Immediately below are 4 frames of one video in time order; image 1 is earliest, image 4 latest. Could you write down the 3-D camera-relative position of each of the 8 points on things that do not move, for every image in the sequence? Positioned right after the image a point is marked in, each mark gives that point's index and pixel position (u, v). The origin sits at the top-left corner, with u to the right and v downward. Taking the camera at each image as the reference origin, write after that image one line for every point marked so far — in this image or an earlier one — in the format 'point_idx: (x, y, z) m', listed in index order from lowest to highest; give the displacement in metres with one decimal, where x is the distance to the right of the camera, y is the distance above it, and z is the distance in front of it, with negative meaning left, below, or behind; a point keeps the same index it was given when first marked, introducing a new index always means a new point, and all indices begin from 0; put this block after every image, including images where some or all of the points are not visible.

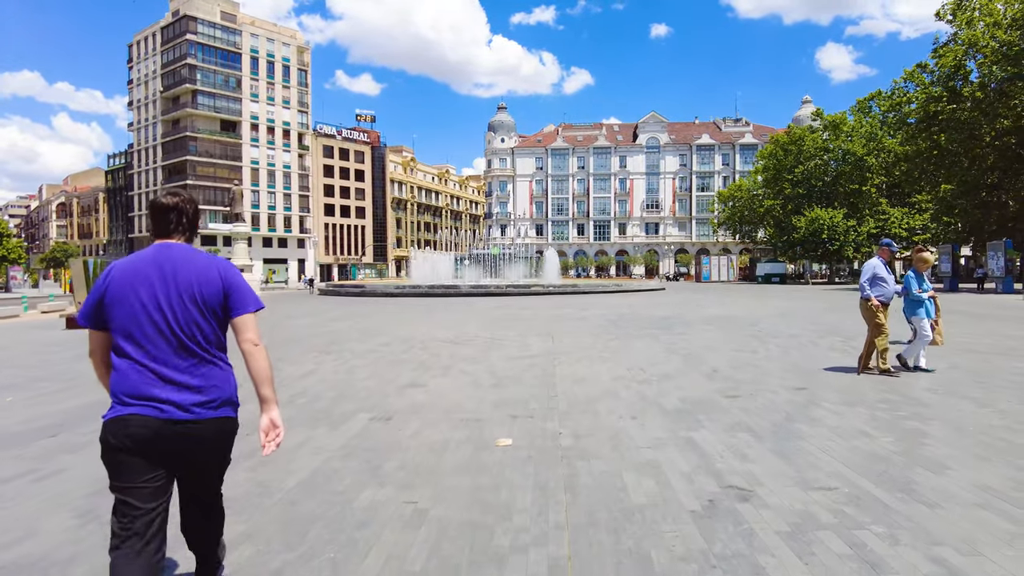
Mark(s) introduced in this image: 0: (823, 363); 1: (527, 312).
0: (+4.0, -1.0, +8.3) m
1: (+0.4, -0.7, +17.9) m
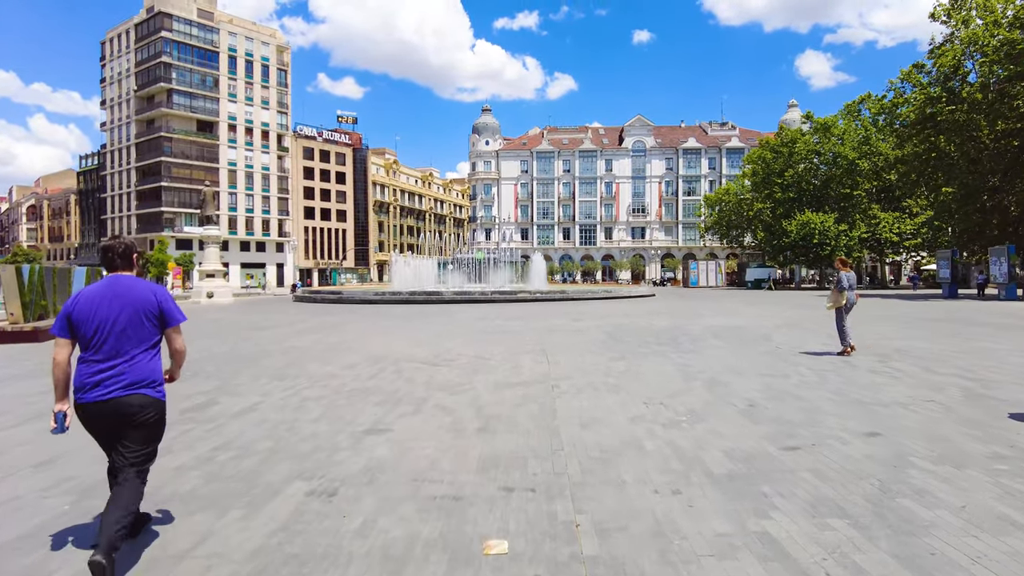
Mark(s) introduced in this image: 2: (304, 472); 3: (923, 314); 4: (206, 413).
0: (+3.9, -1.1, +6.9) m
1: (0.0, -0.9, +16.5) m
2: (-1.4, -1.2, +4.4) m
3: (+11.6, -0.7, +18.1) m
4: (-3.1, -1.3, +6.5) m
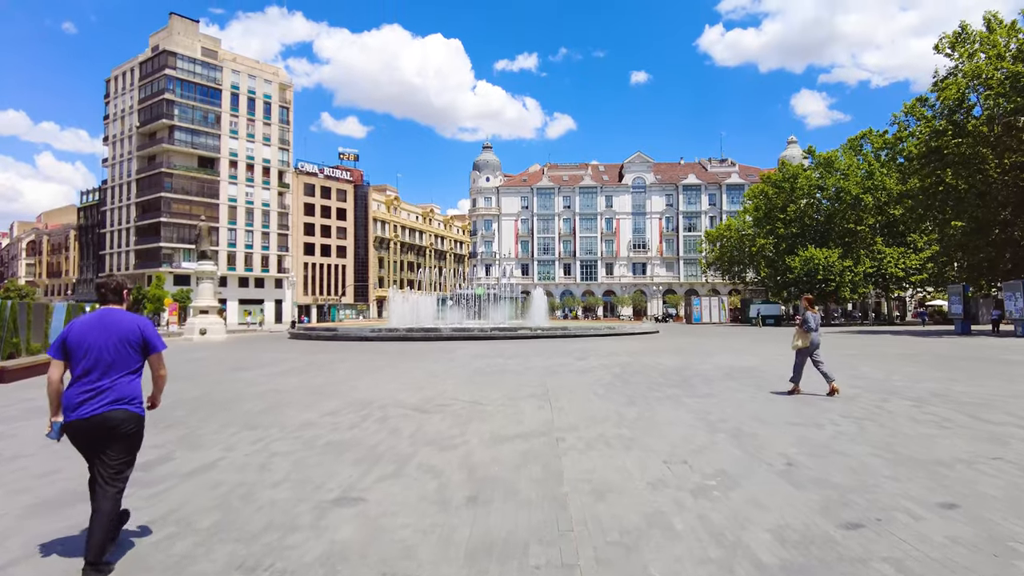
0: (+3.9, -1.5, +6.0) m
1: (0.0, -1.8, +15.6) m
2: (-1.4, -1.5, +3.5) m
3: (+11.6, -1.7, +17.2) m
4: (-3.1, -1.6, +5.6) m
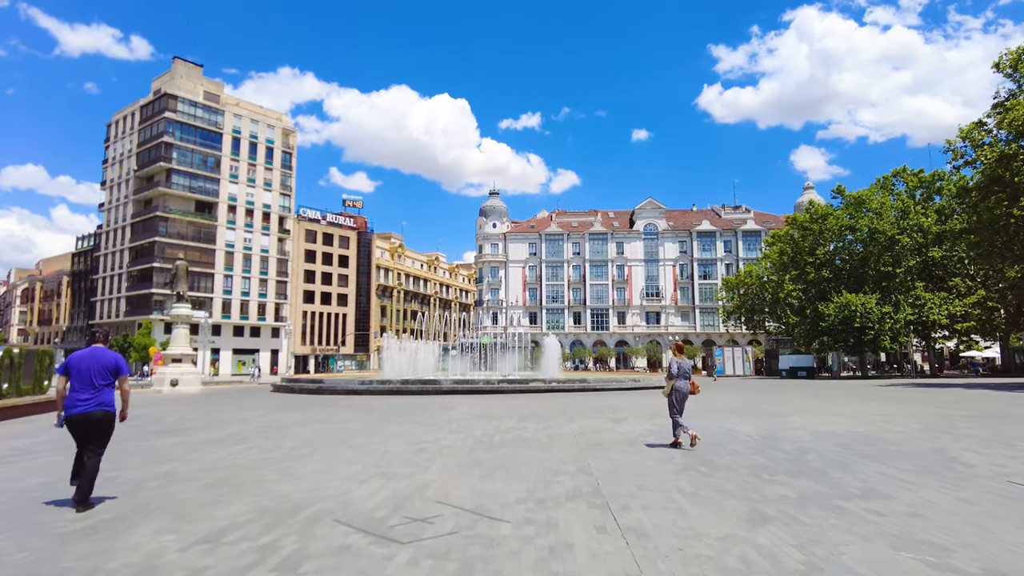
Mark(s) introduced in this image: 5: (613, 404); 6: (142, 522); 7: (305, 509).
0: (+4.1, -1.4, +2.0) m
1: (+0.4, -2.5, +11.6) m
2: (-1.2, -1.2, -0.4) m
3: (+11.9, -2.6, +13.1) m
4: (-2.9, -1.5, +1.7) m
5: (+2.8, -3.1, +17.1) m
6: (-2.9, -1.8, +4.8) m
7: (-1.7, -1.8, +5.3) m
